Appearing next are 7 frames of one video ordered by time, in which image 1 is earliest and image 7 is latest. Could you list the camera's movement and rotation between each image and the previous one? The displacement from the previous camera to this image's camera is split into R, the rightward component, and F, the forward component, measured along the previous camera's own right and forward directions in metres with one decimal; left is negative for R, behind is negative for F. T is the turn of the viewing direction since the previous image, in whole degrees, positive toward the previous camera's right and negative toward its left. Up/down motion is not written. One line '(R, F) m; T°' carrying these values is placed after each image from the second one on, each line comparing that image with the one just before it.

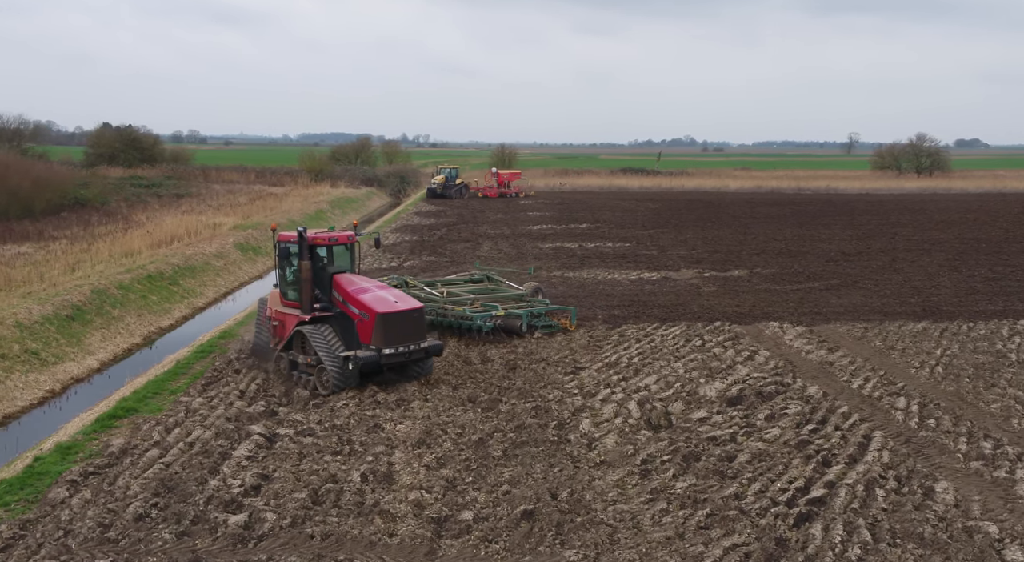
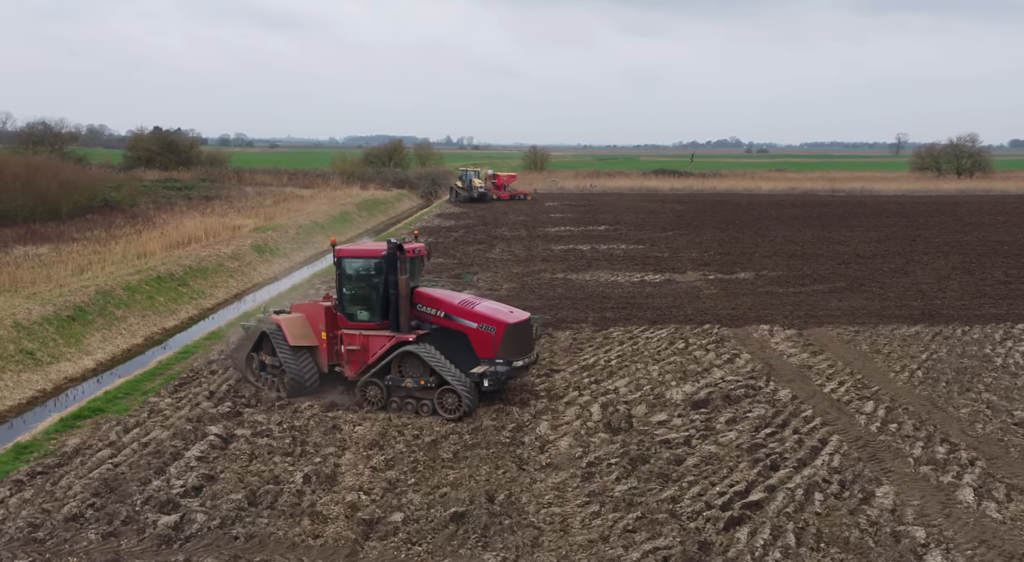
(+0.6, 0.0) m; -1°
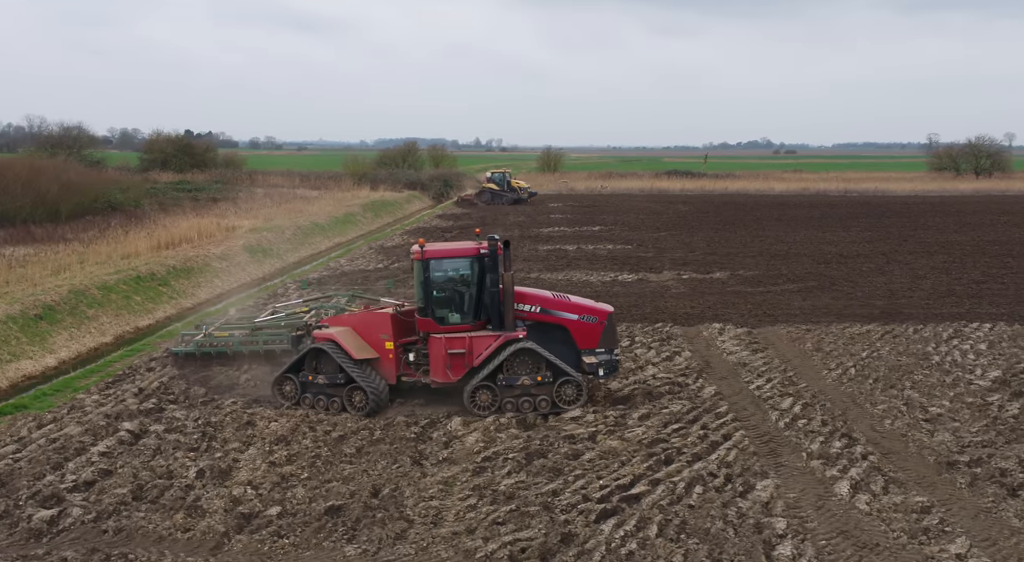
(+0.8, -0.1) m; 0°
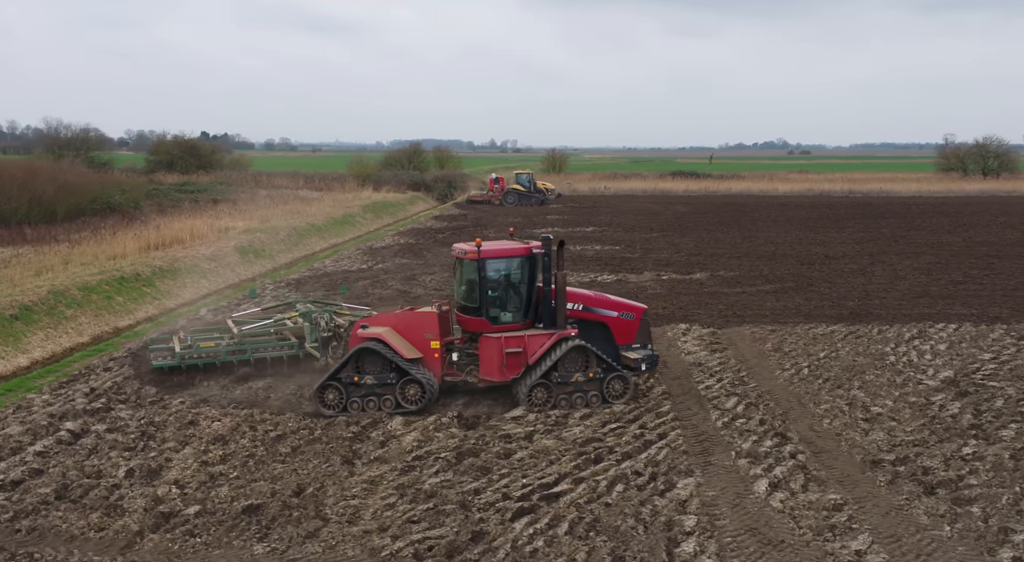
(+0.5, -0.1) m; +1°
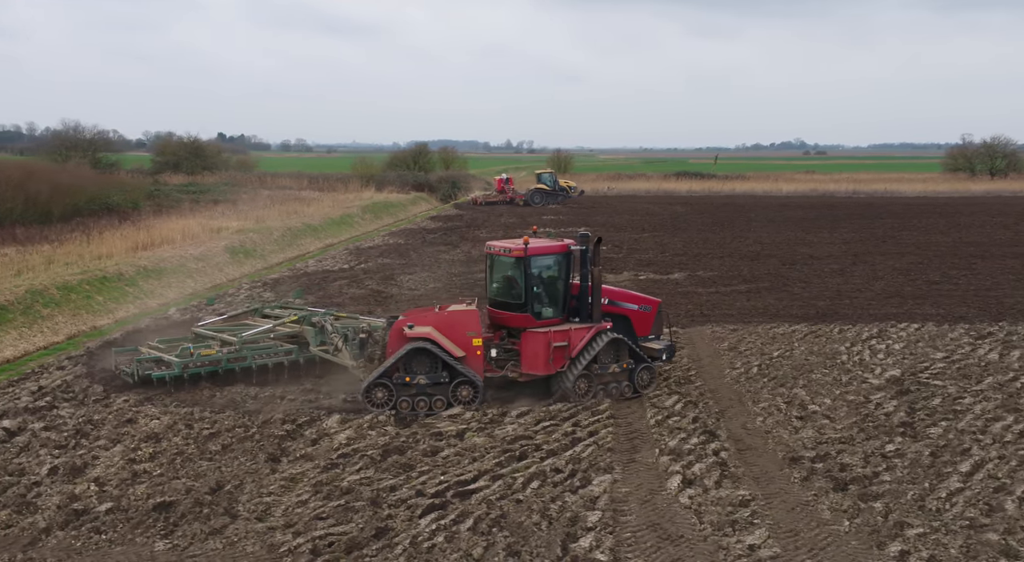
(+0.6, -0.1) m; +1°
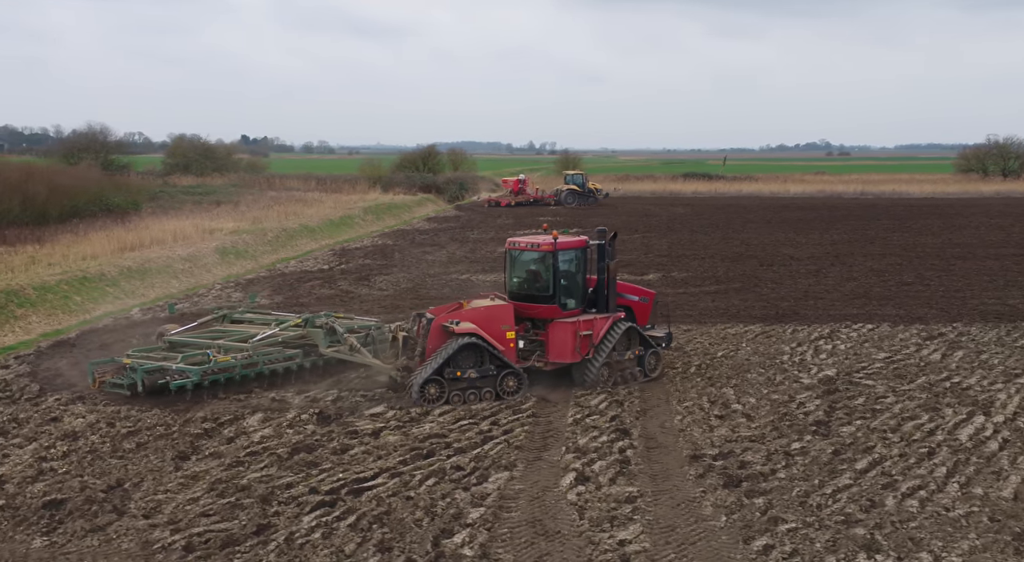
(+0.7, -0.1) m; +1°
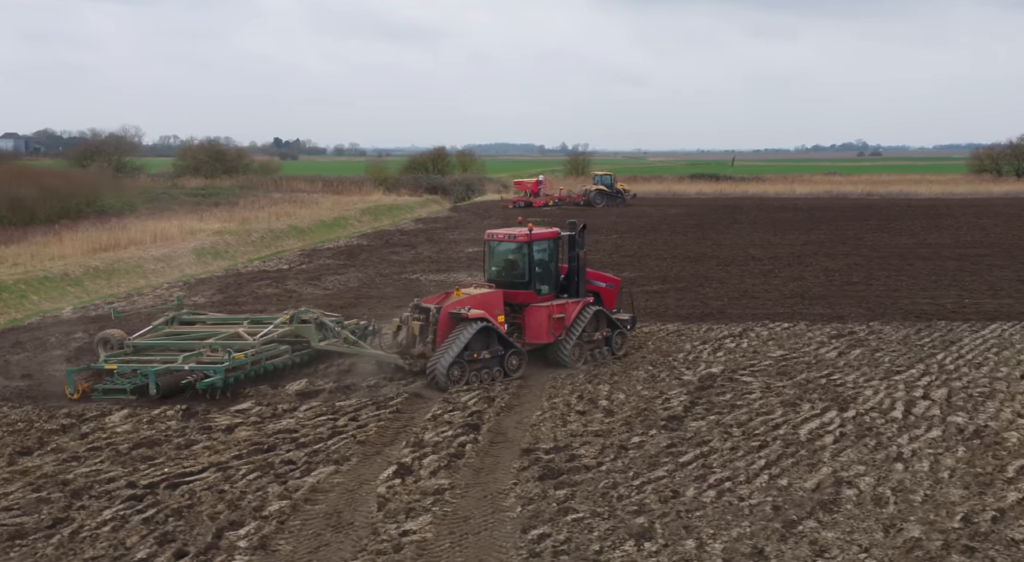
(+1.2, -0.2) m; +2°
